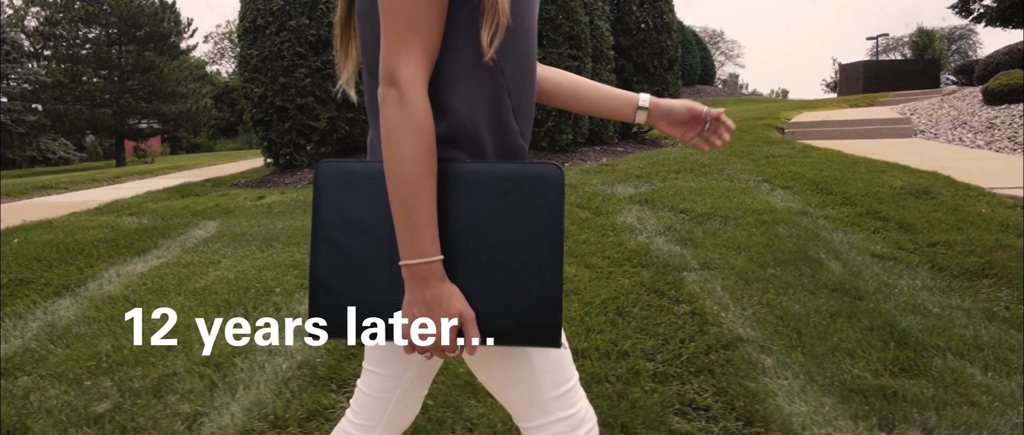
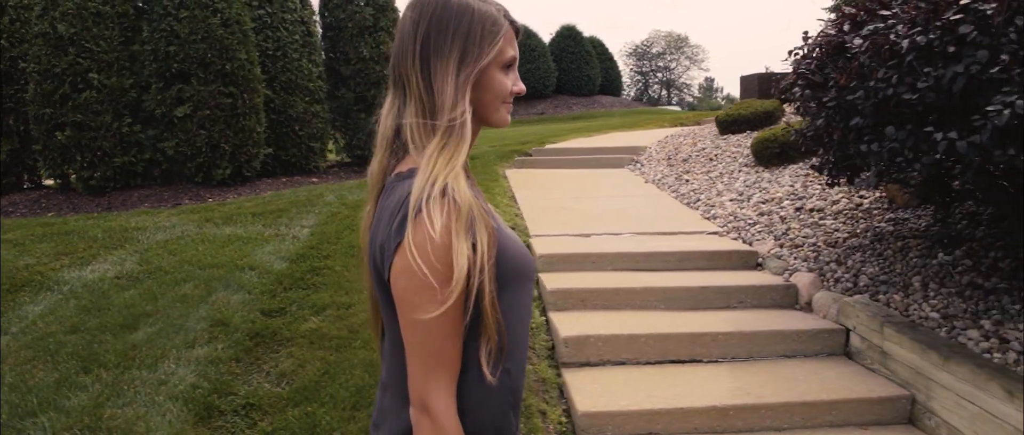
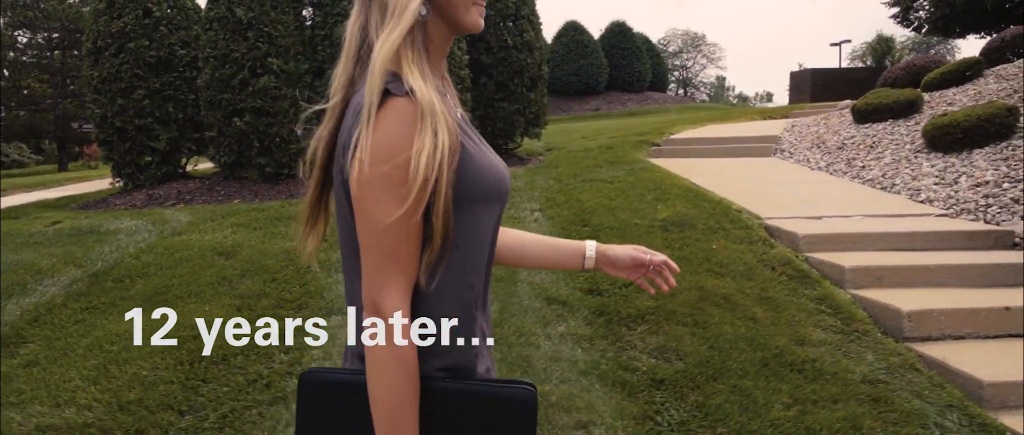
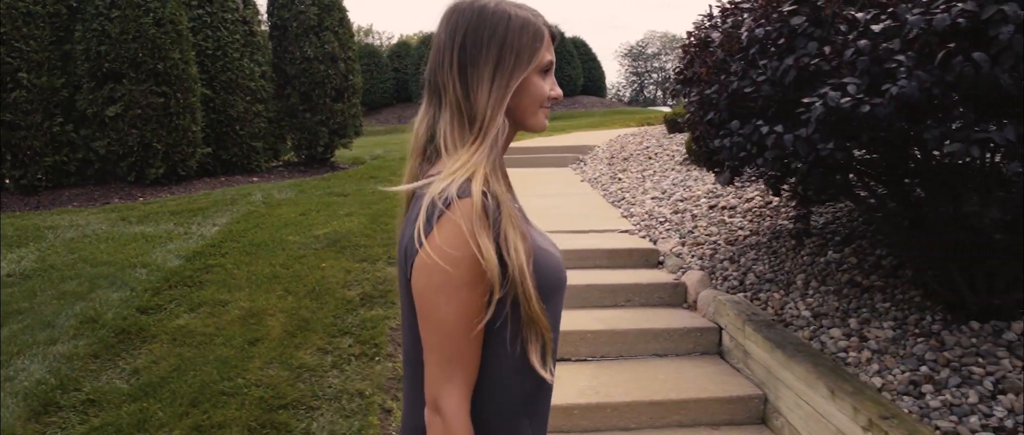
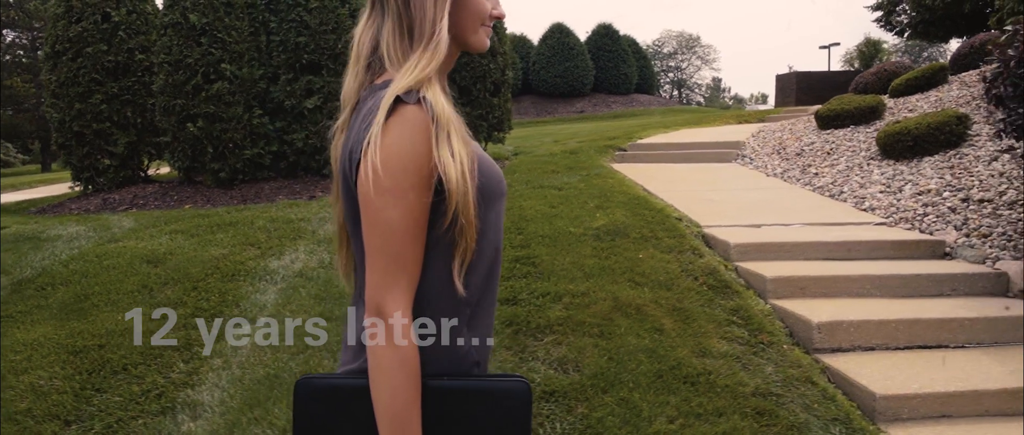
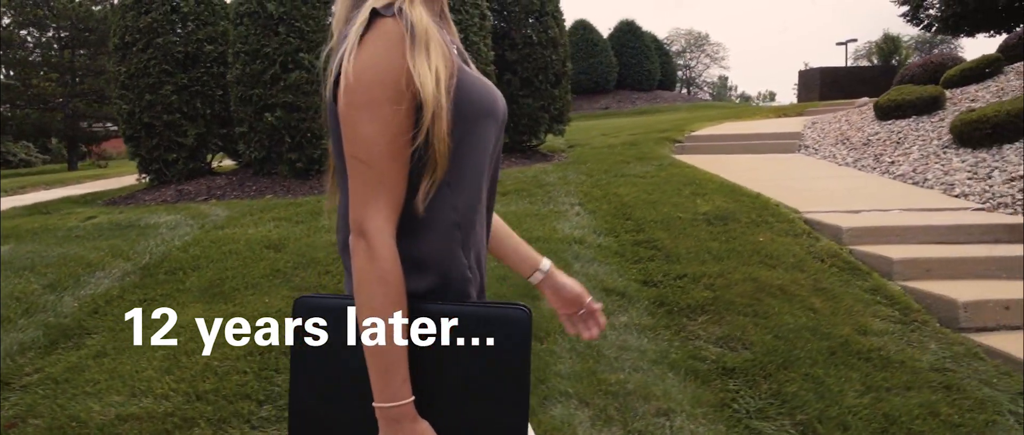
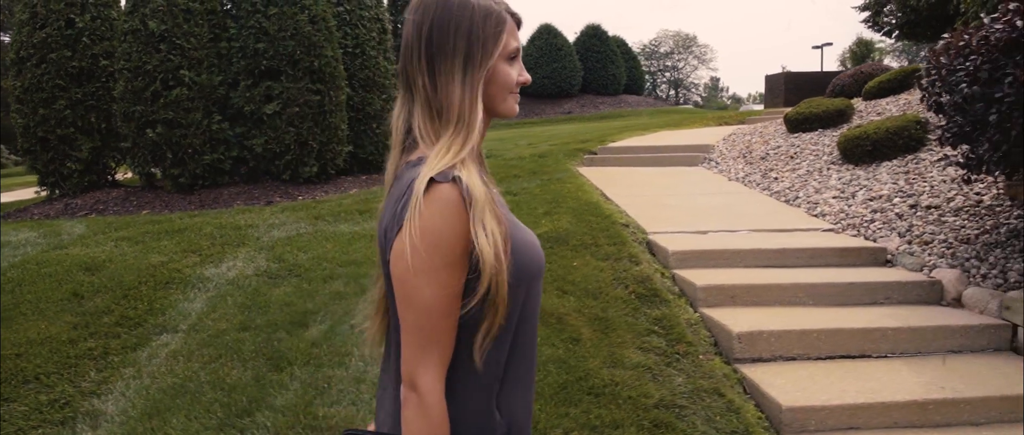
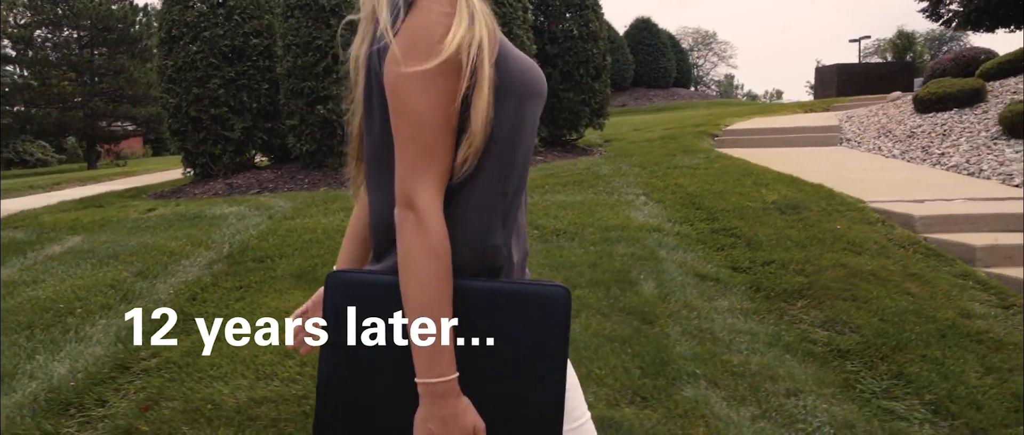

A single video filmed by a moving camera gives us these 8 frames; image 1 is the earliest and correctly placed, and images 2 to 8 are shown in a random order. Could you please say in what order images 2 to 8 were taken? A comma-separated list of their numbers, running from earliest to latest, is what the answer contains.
8, 6, 3, 5, 7, 2, 4
